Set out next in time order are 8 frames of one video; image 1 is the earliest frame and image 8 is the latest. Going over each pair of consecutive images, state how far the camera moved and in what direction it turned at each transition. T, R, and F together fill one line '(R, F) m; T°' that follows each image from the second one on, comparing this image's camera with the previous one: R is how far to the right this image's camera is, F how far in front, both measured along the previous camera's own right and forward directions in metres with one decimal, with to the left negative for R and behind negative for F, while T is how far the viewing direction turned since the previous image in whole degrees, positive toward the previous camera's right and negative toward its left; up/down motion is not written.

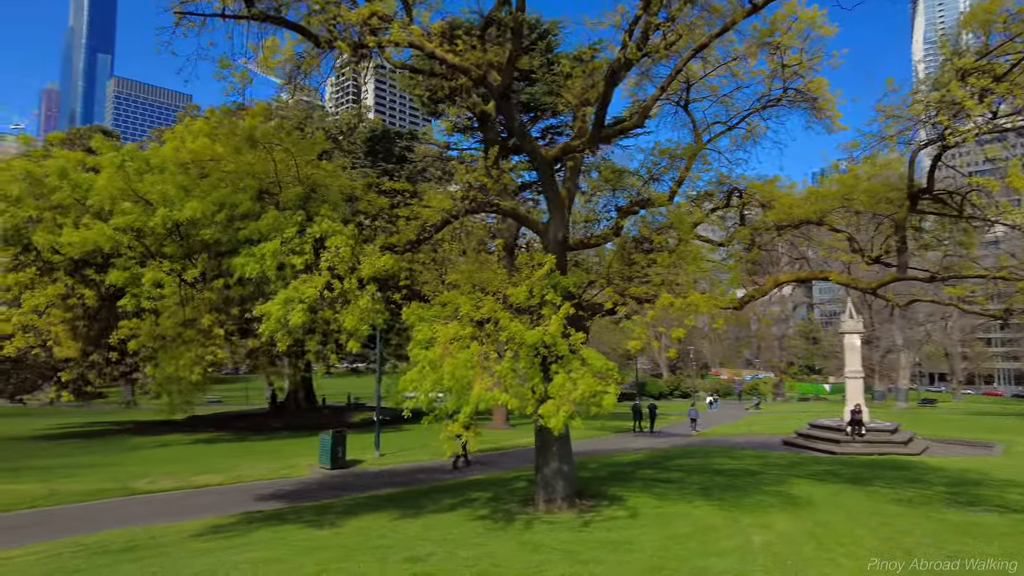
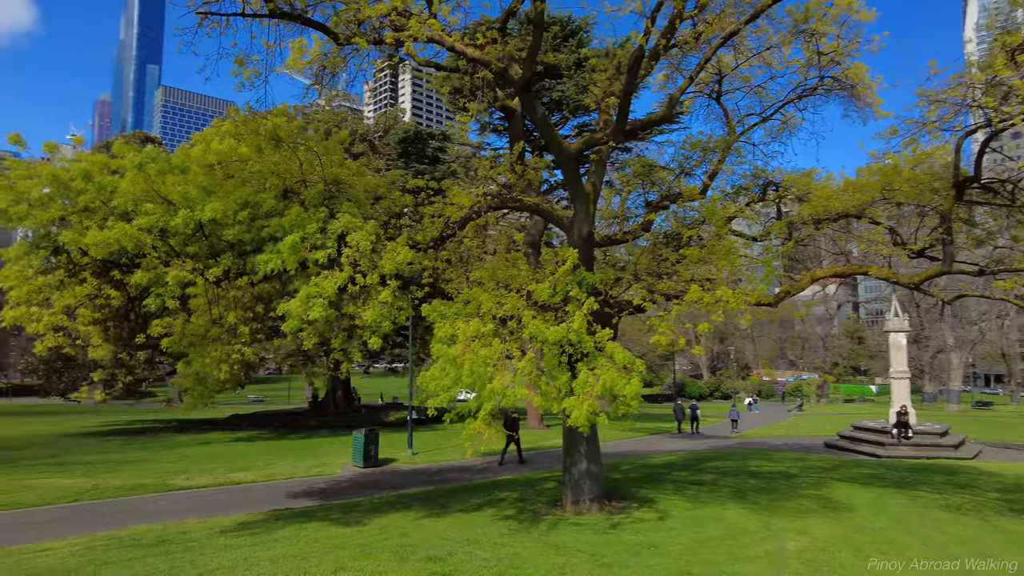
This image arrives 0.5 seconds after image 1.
(+0.2, +0.2) m; -3°
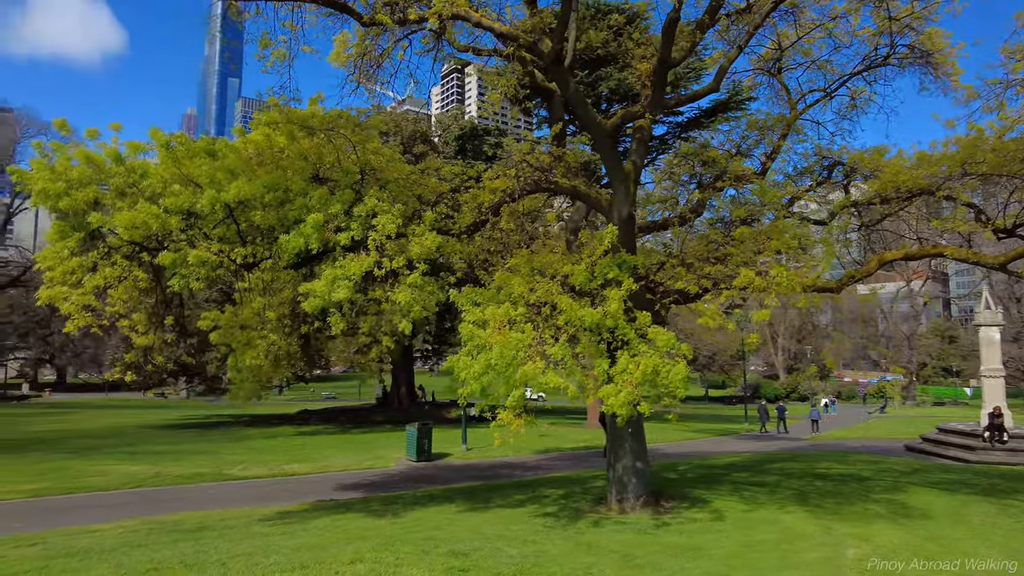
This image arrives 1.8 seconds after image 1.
(+0.5, +0.5) m; -6°
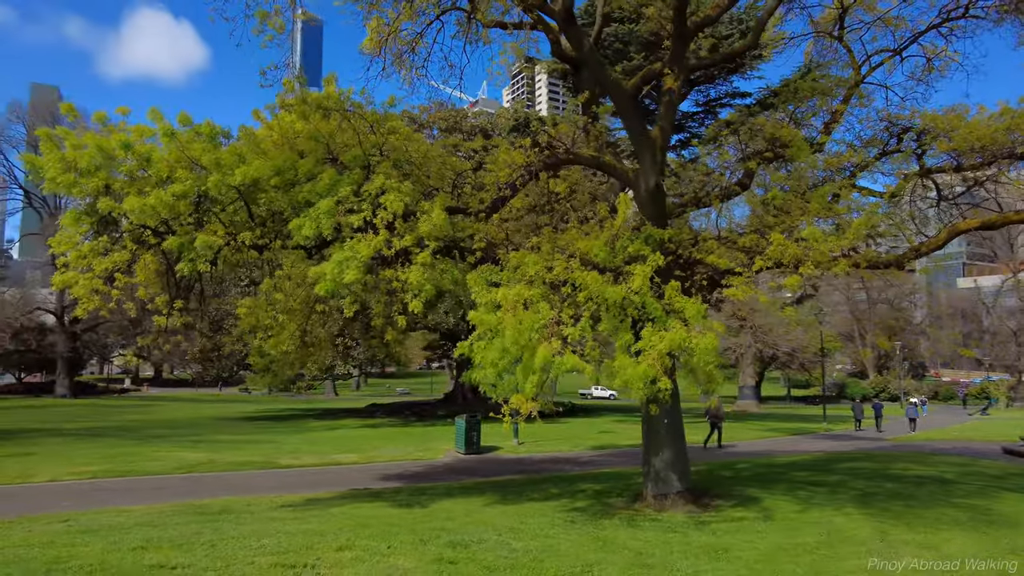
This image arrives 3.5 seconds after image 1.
(+0.8, +0.6) m; -7°
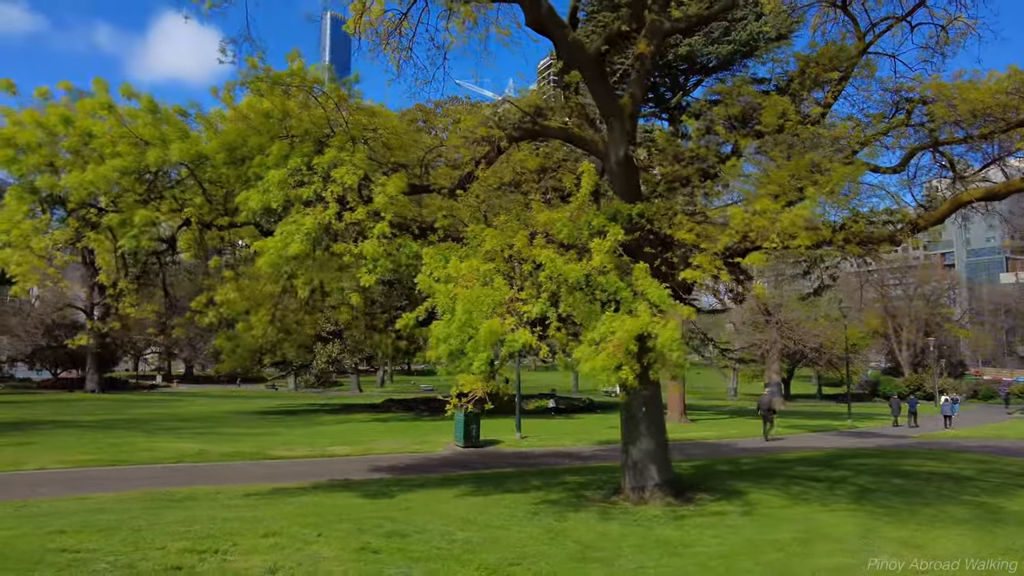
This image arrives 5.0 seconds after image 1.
(+1.0, +0.5) m; -3°
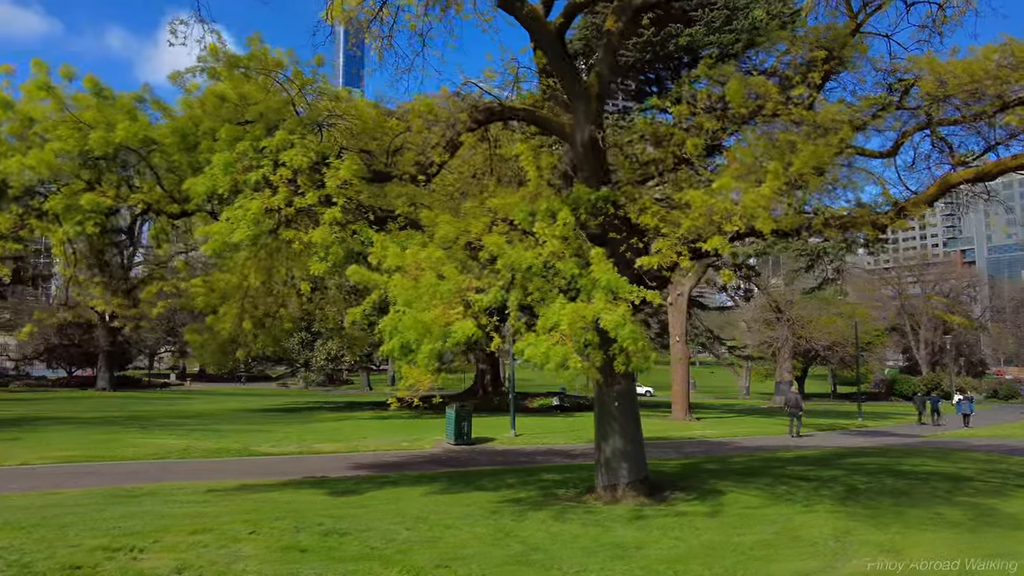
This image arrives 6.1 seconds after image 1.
(+0.7, +0.4) m; -1°
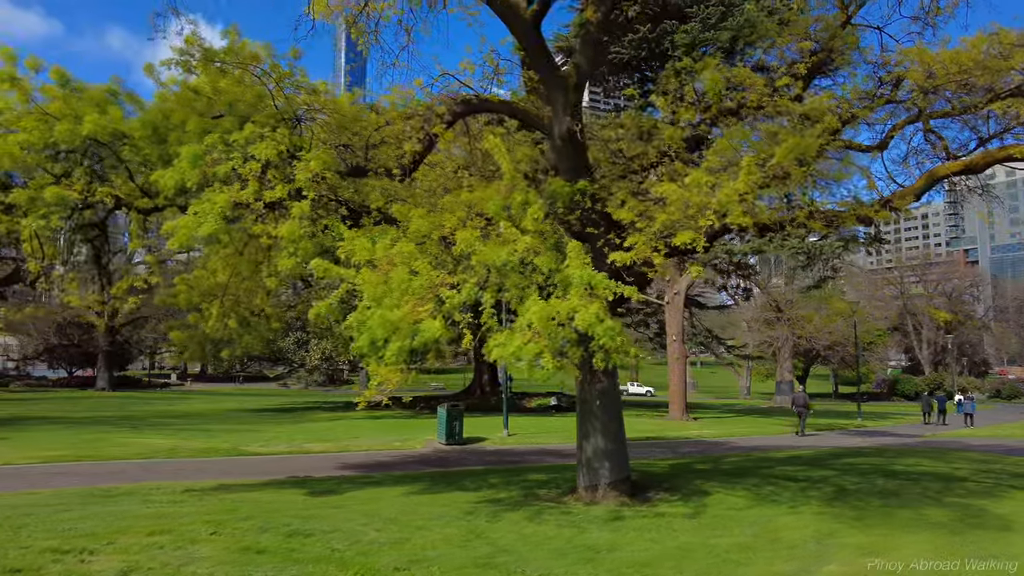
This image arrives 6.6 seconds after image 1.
(+0.3, +0.2) m; 0°
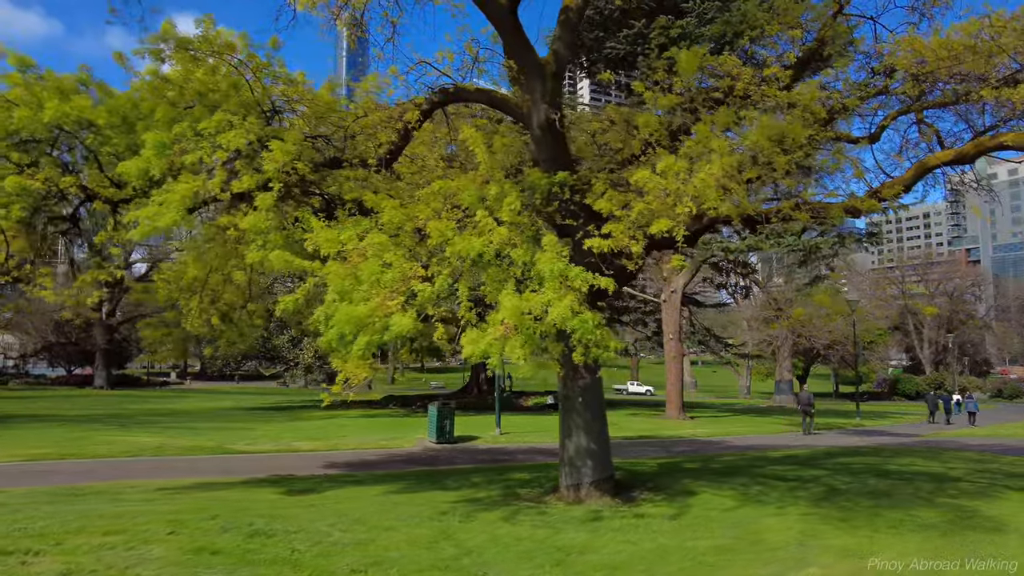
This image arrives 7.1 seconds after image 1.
(+0.3, +0.2) m; 0°
